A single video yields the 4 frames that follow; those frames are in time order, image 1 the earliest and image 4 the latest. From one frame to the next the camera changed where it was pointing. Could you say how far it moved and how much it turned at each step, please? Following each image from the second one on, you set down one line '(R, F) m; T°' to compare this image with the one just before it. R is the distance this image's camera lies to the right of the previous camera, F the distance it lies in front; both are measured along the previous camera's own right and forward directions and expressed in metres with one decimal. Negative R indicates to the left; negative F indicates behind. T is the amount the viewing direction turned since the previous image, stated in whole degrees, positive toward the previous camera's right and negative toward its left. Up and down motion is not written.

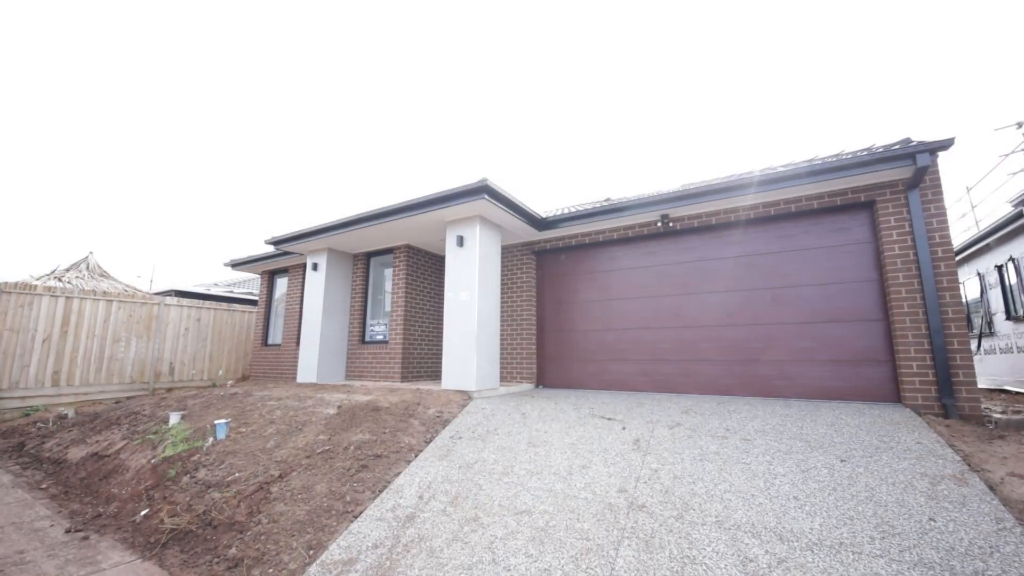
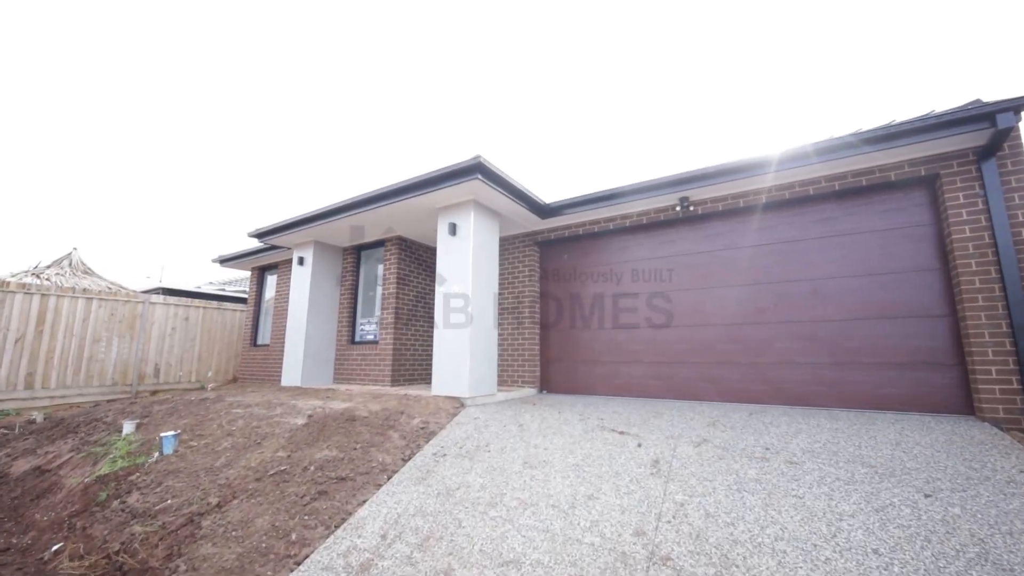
(+0.1, +0.7) m; -1°
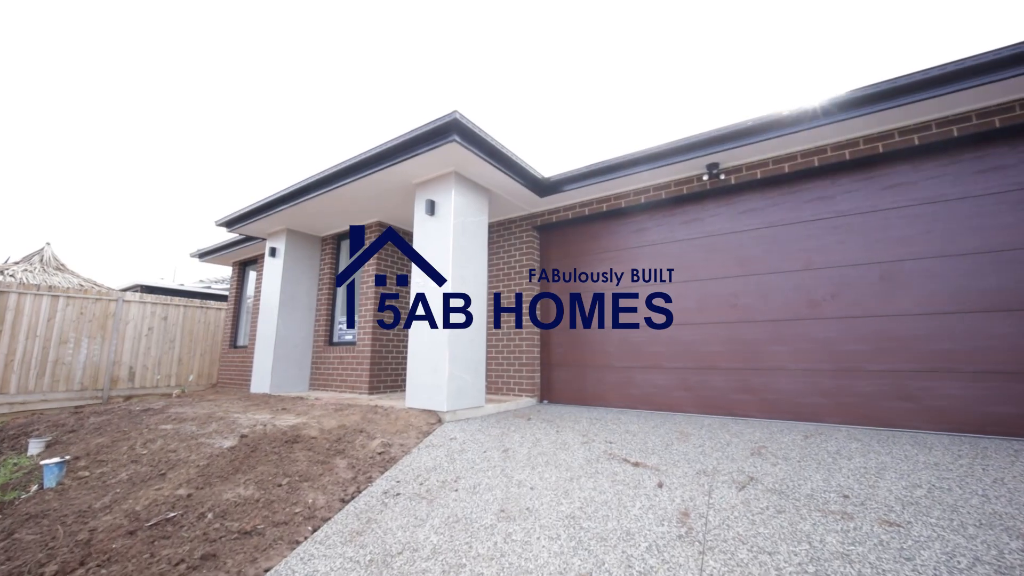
(+0.3, +0.9) m; -2°
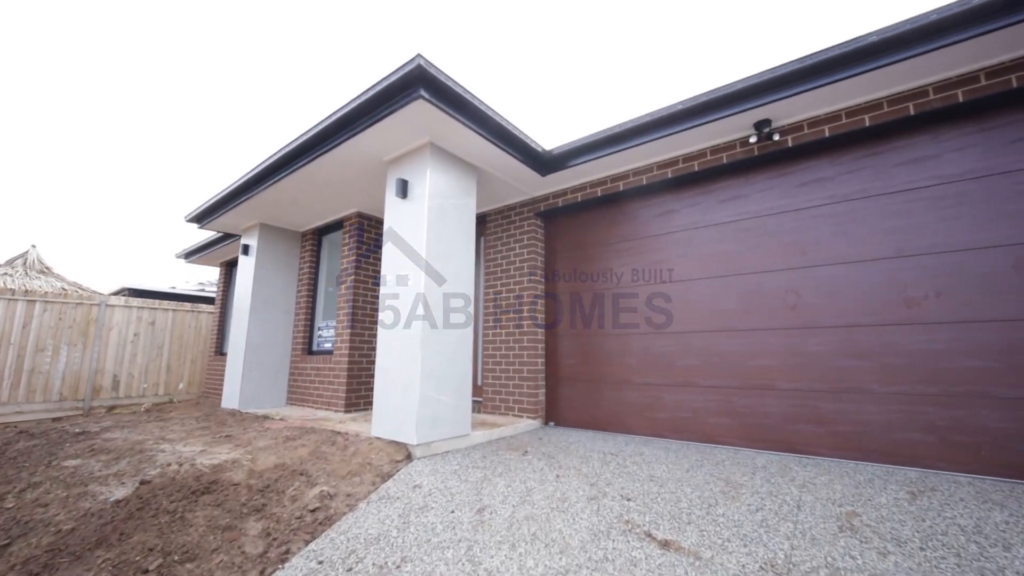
(+0.3, +0.9) m; -3°
